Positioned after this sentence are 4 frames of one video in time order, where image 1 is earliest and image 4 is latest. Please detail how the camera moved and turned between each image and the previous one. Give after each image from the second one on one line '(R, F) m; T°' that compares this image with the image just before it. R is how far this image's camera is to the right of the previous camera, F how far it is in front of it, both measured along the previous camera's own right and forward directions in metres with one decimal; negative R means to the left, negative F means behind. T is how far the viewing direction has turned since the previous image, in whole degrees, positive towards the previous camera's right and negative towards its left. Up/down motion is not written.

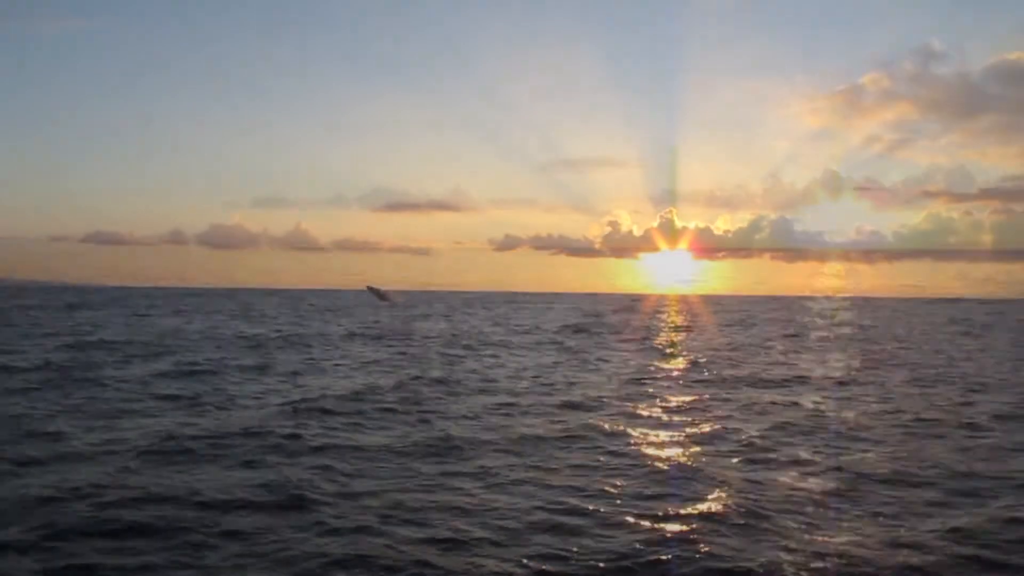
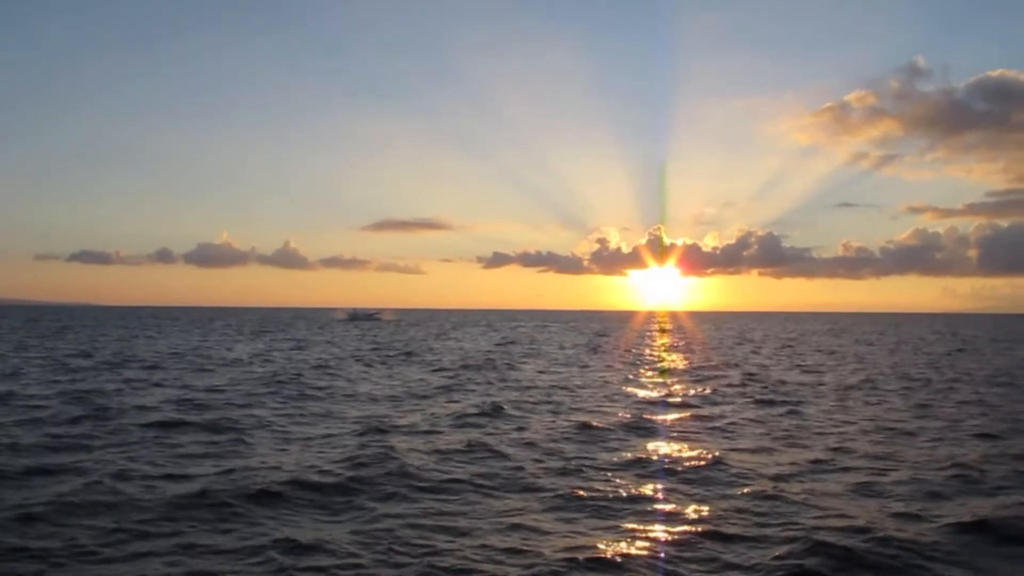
(-0.9, +0.6) m; +1°
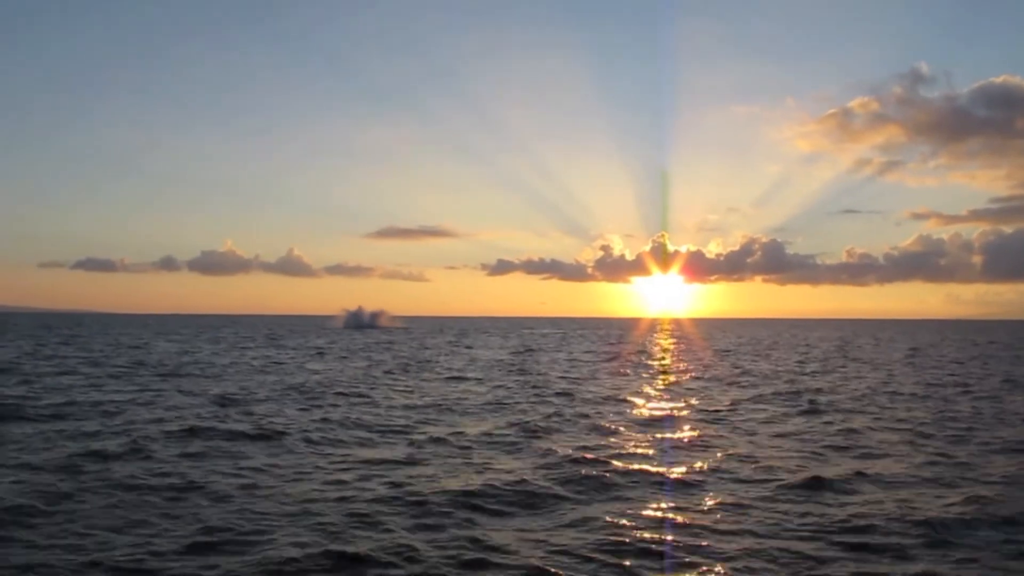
(-1.6, +0.3) m; 0°
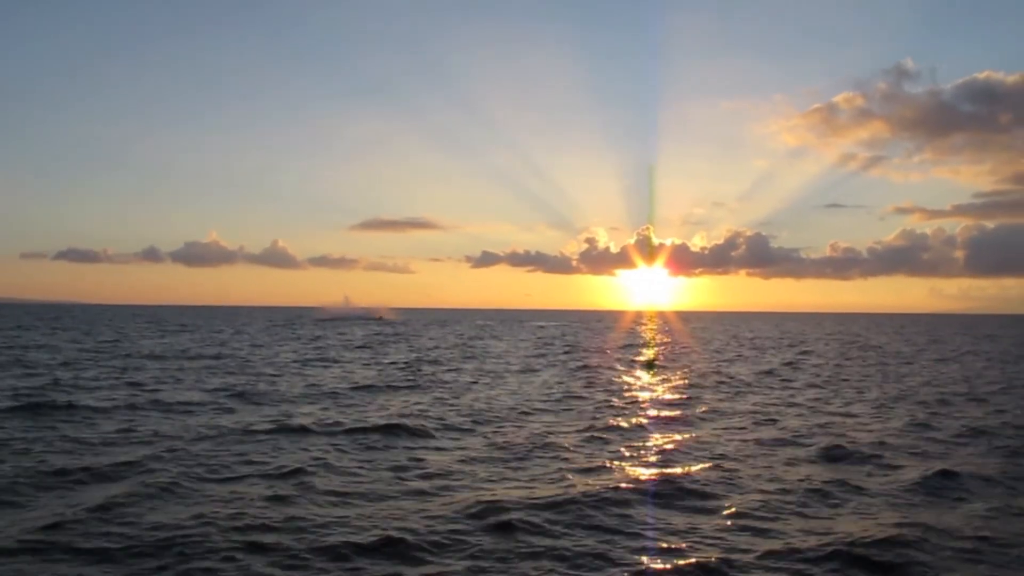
(-4.2, +0.1) m; +1°
